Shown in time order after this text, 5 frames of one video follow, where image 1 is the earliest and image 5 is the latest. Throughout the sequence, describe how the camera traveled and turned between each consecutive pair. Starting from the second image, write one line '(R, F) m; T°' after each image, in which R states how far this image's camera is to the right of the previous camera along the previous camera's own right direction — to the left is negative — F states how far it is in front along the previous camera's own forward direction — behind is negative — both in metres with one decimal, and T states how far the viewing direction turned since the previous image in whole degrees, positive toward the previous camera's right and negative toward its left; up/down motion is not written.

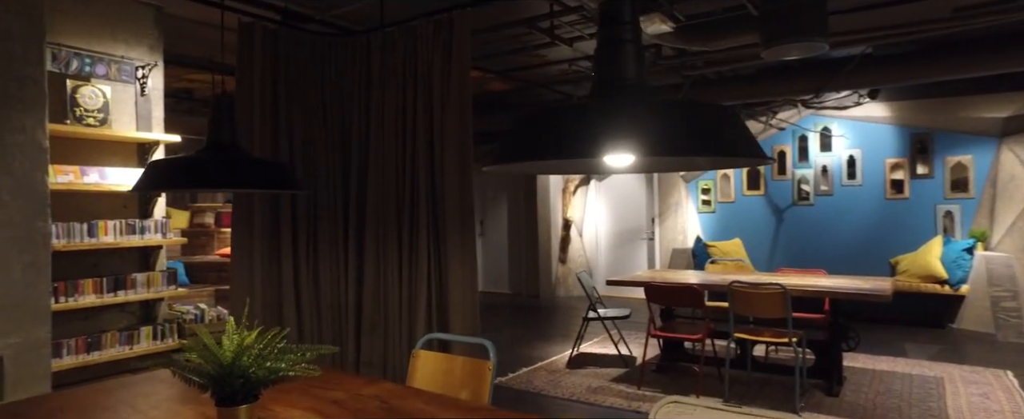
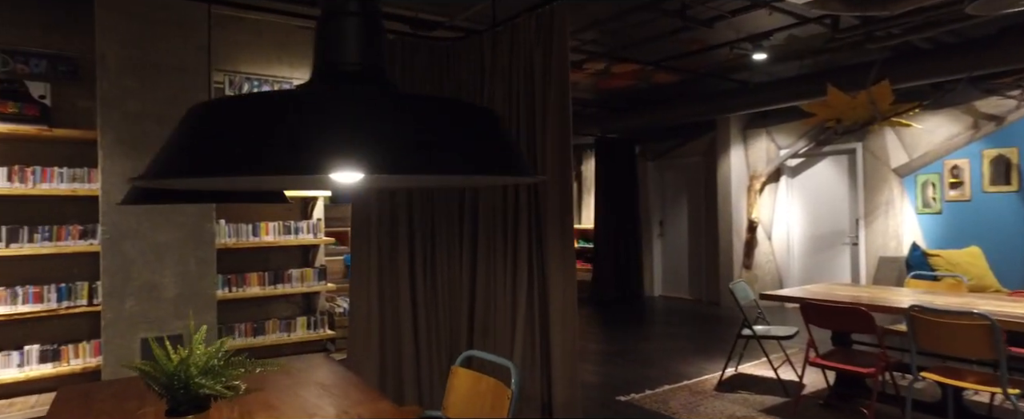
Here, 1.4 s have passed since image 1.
(+0.7, +0.4) m; -21°
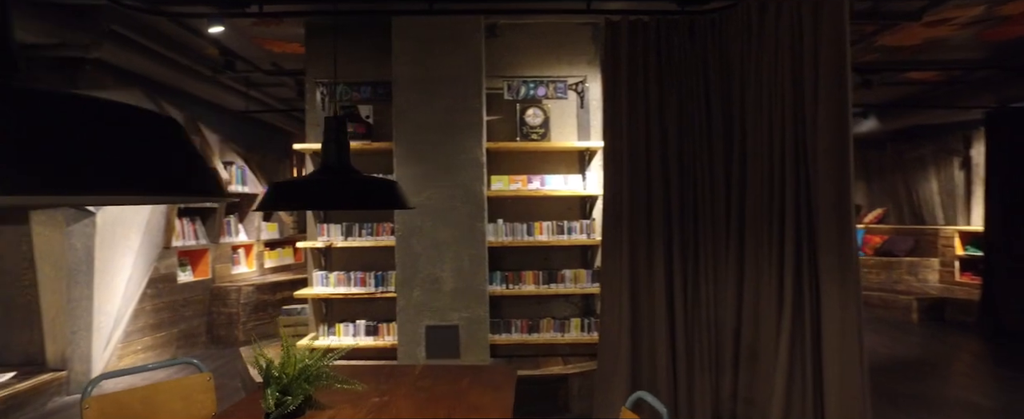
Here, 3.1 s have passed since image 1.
(+0.6, +0.6) m; -34°
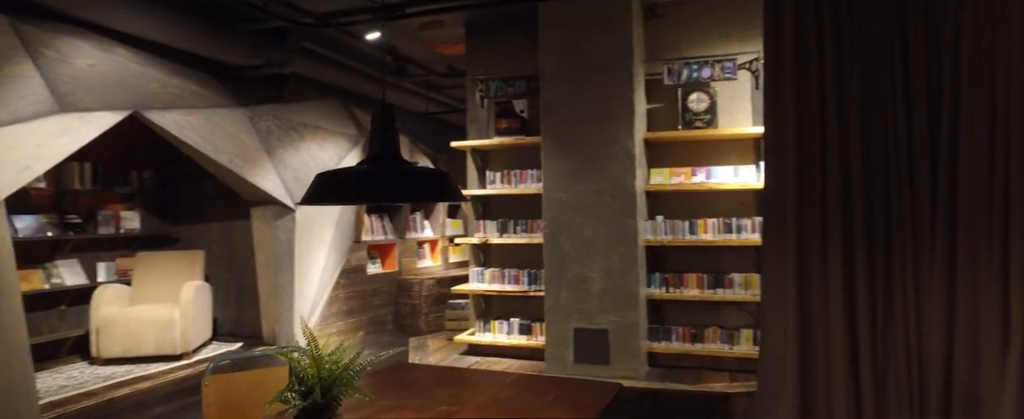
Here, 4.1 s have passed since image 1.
(+0.4, +0.3) m; -20°
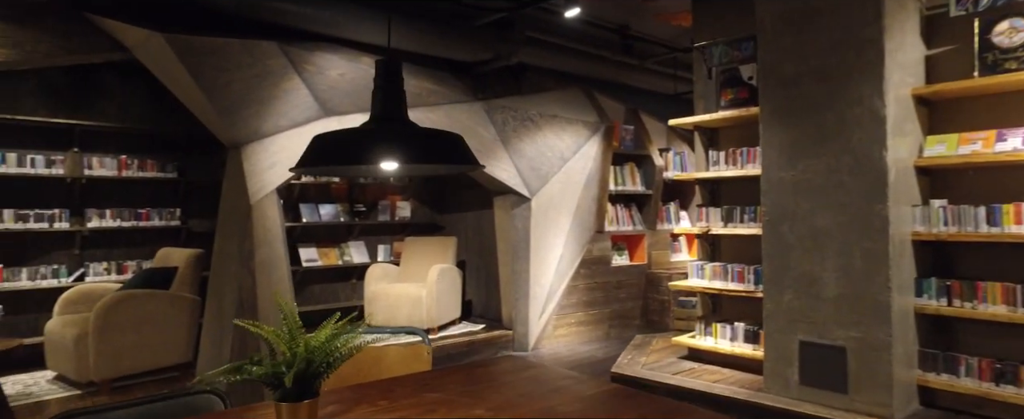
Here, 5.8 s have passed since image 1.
(+0.7, +0.5) m; -31°
